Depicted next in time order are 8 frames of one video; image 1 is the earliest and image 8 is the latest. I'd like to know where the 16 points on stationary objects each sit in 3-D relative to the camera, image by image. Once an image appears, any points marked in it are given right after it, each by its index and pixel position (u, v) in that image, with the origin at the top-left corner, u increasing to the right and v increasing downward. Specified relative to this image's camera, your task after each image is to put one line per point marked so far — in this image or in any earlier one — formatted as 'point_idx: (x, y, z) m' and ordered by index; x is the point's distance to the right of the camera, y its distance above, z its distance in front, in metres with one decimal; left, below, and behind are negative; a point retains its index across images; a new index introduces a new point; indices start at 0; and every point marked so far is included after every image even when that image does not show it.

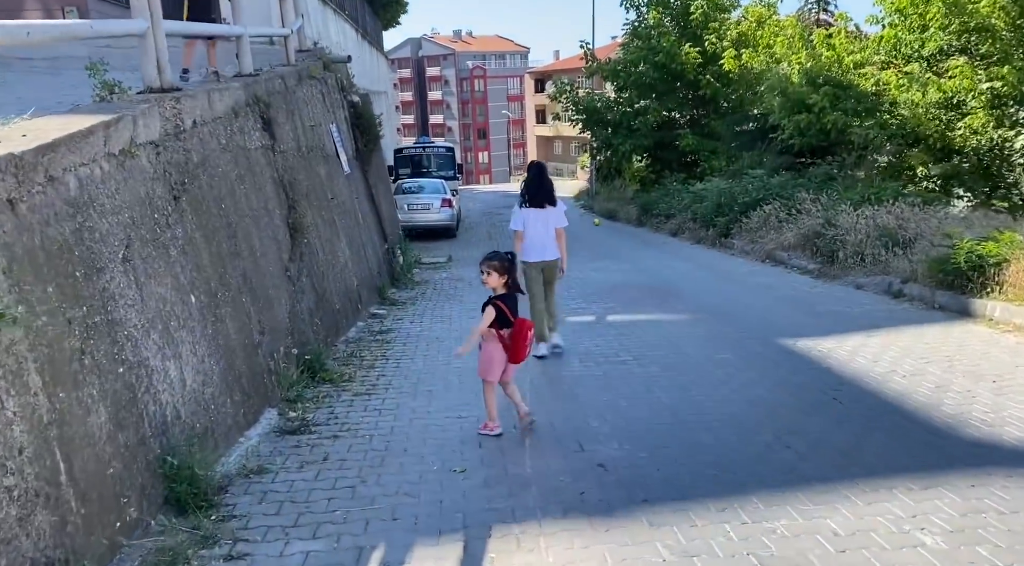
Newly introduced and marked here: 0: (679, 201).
0: (+4.0, +1.9, +17.1) m
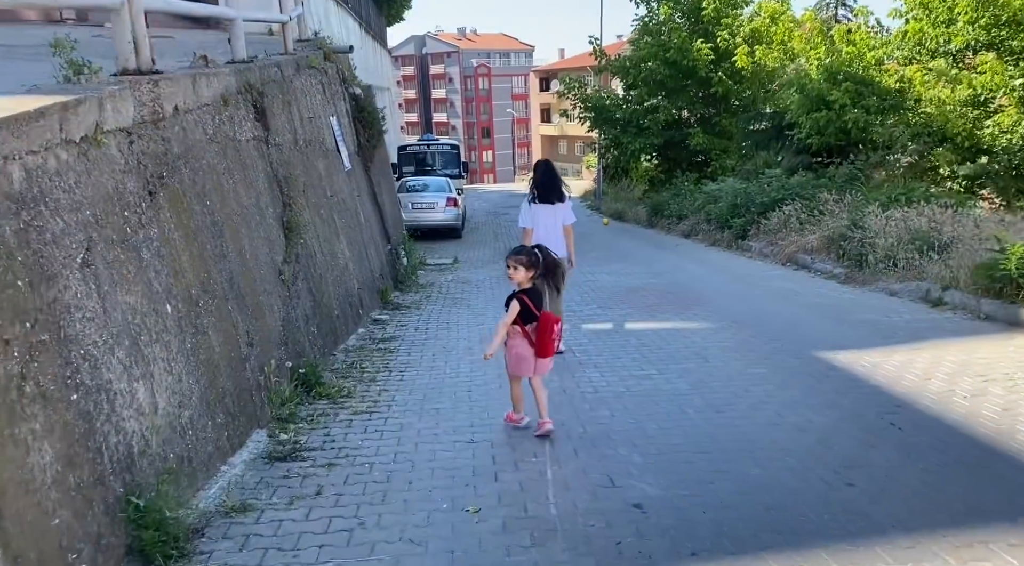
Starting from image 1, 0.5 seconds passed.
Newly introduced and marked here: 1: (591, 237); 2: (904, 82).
0: (+4.1, +1.8, +16.5) m
1: (+1.9, +1.1, +17.4) m
2: (+7.0, +3.6, +12.9) m
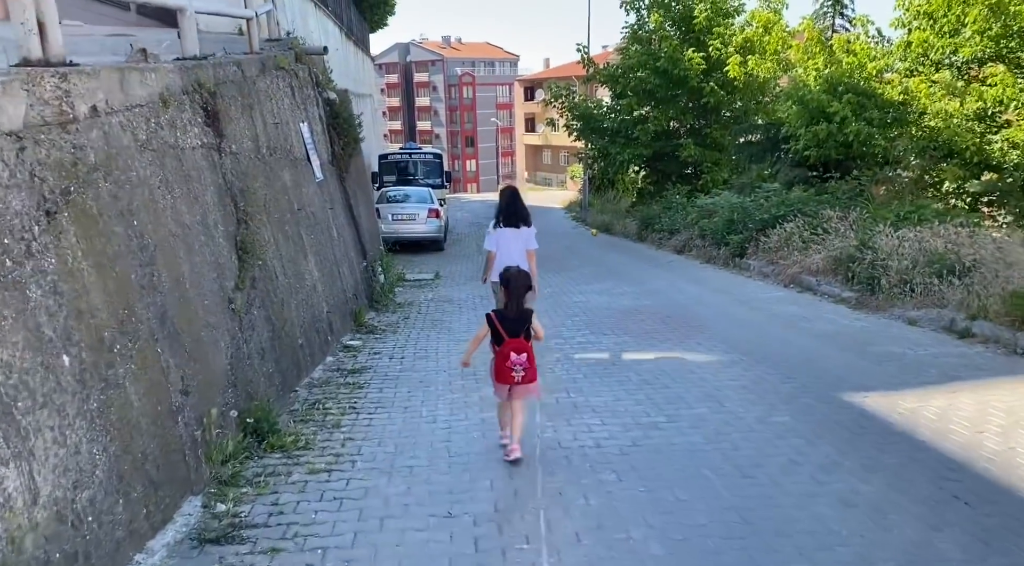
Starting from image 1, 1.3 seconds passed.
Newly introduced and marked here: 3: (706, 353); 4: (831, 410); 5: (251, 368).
0: (+3.8, +1.5, +15.9) m
1: (+1.6, +0.8, +16.8) m
2: (+6.8, +3.2, +12.4) m
3: (+1.8, -0.6, +6.7) m
4: (+2.2, -0.9, +4.9) m
5: (-1.8, -0.6, +5.1) m
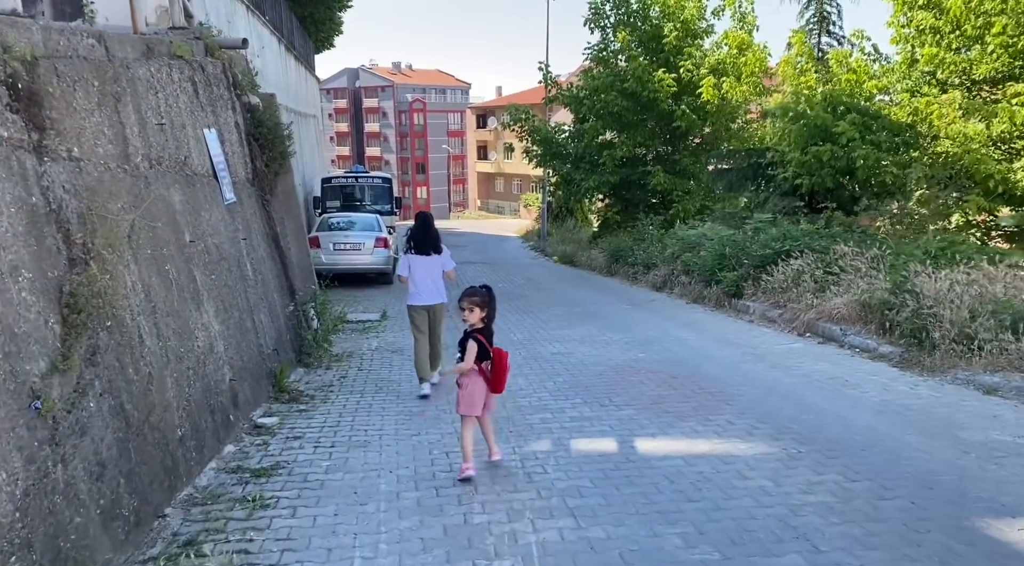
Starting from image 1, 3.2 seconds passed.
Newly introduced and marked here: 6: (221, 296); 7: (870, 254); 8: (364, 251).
0: (+3.0, +0.7, +14.4) m
1: (+0.7, 0.0, +15.0) m
2: (+6.2, +2.6, +11.1) m
3: (+1.6, -1.1, +5.0) m
4: (+2.1, -1.2, +3.2) m
5: (-1.9, -0.9, +3.1) m
6: (-2.3, -0.1, +5.8) m
7: (+4.4, +0.4, +8.9) m
8: (-3.1, +0.7, +15.3) m
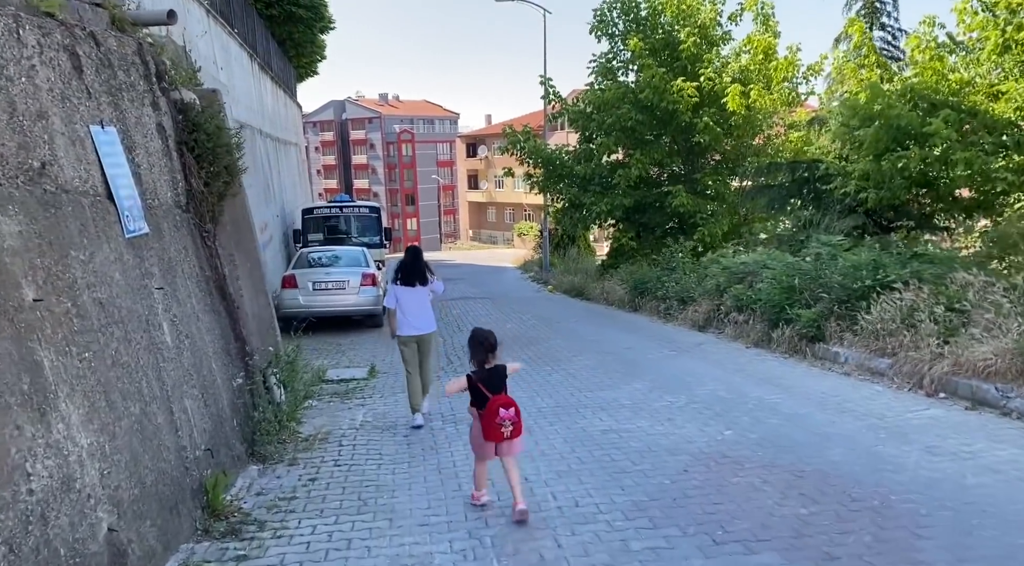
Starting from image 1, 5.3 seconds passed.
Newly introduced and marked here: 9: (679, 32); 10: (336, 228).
0: (+3.1, 0.0, +12.2) m
1: (+0.9, -0.7, +12.8) m
2: (+6.3, +2.1, +9.1) m
3: (+1.9, -1.3, +2.7) m
4: (+2.5, -1.4, +1.0) m
5: (-1.5, -1.2, +0.8) m
6: (-2.0, -0.5, +3.6) m
7: (+4.7, 0.0, +6.8) m
8: (-2.9, -0.1, +13.0) m
9: (+4.0, +6.0, +17.4) m
10: (-4.7, +1.5, +19.5) m
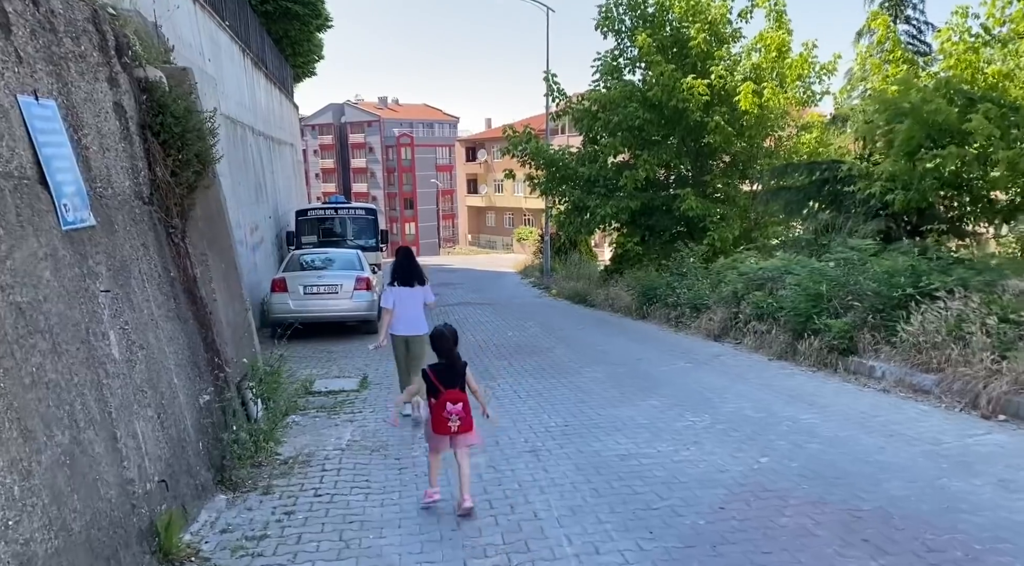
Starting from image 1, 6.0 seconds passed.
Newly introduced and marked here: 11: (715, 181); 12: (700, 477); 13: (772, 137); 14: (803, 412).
0: (+3.2, -0.1, +11.5) m
1: (+0.9, -0.8, +12.1) m
2: (+6.4, +2.0, +8.4) m
3: (+2.0, -1.4, +2.0) m
4: (+2.5, -1.4, +0.3) m
5: (-1.5, -1.2, +0.1) m
6: (-2.0, -0.5, +2.9) m
7: (+4.7, -0.1, +6.1) m
8: (-2.9, -0.2, +12.3) m
9: (+4.1, +5.9, +16.7) m
10: (-4.7, +1.4, +18.8) m
11: (+4.7, +2.4, +16.7) m
12: (+1.3, -1.3, +4.8) m
13: (+6.1, +3.4, +17.0) m
14: (+2.5, -1.1, +6.3) m
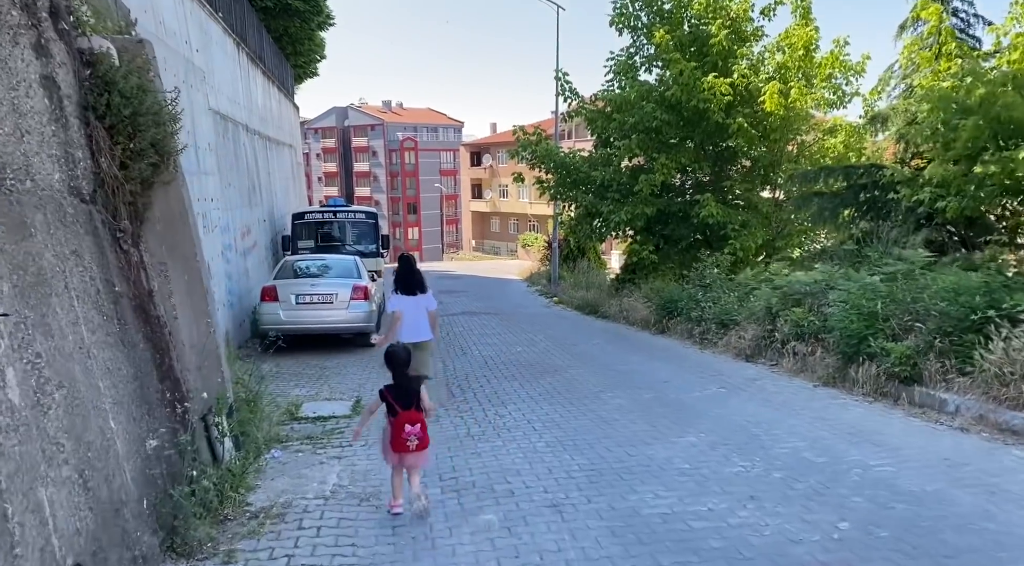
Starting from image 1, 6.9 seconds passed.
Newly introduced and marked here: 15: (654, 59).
0: (+3.3, -0.3, +10.5) m
1: (+1.0, -1.0, +11.1) m
2: (+6.6, +1.8, +7.4) m
3: (+2.1, -1.5, +1.0) m
4: (+2.6, -1.5, -0.7) m
5: (-1.4, -1.3, -0.9) m
6: (-1.9, -0.6, +1.9) m
7: (+4.8, -0.3, +5.1) m
8: (-2.8, -0.3, +11.4) m
9: (+4.3, +5.6, +15.8) m
10: (-4.5, +1.2, +17.9) m
11: (+4.9, +2.1, +15.8) m
12: (+1.4, -1.4, +3.8) m
13: (+6.3, +3.2, +16.0) m
14: (+2.7, -1.3, +5.3) m
15: (+3.2, +5.0, +16.3) m
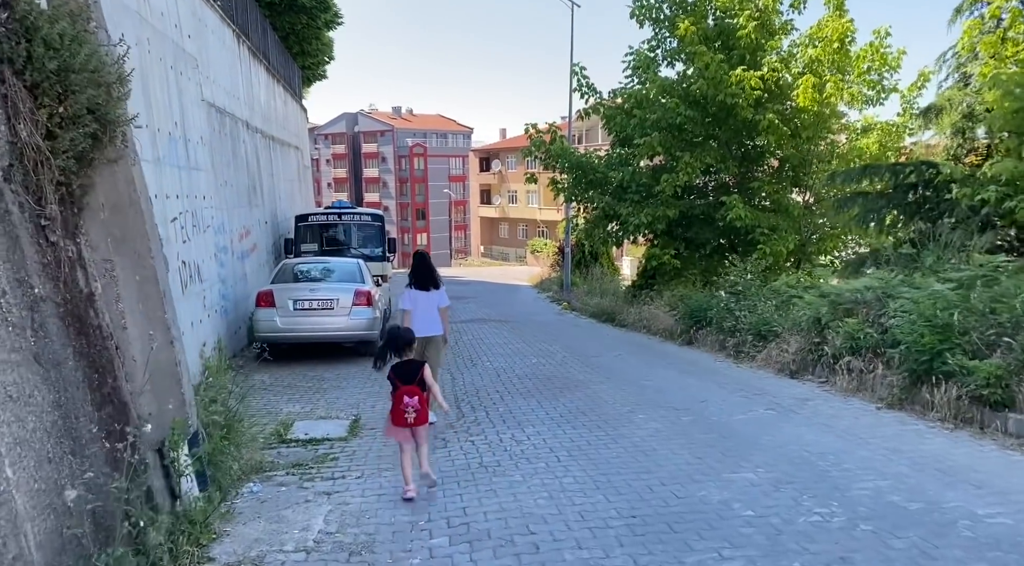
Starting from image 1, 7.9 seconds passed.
0: (+3.5, -0.4, +9.5) m
1: (+1.3, -1.1, +10.2) m
2: (+6.7, +1.7, +6.4) m
3: (+2.2, -1.5, 0.0) m
4: (+2.7, -1.5, -1.7) m
5: (-1.3, -1.2, -1.8) m
6: (-1.8, -0.6, +1.0) m
7: (+5.0, -0.3, +4.1) m
8: (-2.5, -0.4, +10.4) m
9: (+4.6, +5.5, +14.9) m
10: (-4.2, +1.1, +17.0) m
11: (+5.1, +2.0, +14.8) m
12: (+1.5, -1.4, +2.8) m
13: (+6.6, +3.0, +15.0) m
14: (+2.8, -1.3, +4.3) m
15: (+3.5, +4.9, +15.3) m
